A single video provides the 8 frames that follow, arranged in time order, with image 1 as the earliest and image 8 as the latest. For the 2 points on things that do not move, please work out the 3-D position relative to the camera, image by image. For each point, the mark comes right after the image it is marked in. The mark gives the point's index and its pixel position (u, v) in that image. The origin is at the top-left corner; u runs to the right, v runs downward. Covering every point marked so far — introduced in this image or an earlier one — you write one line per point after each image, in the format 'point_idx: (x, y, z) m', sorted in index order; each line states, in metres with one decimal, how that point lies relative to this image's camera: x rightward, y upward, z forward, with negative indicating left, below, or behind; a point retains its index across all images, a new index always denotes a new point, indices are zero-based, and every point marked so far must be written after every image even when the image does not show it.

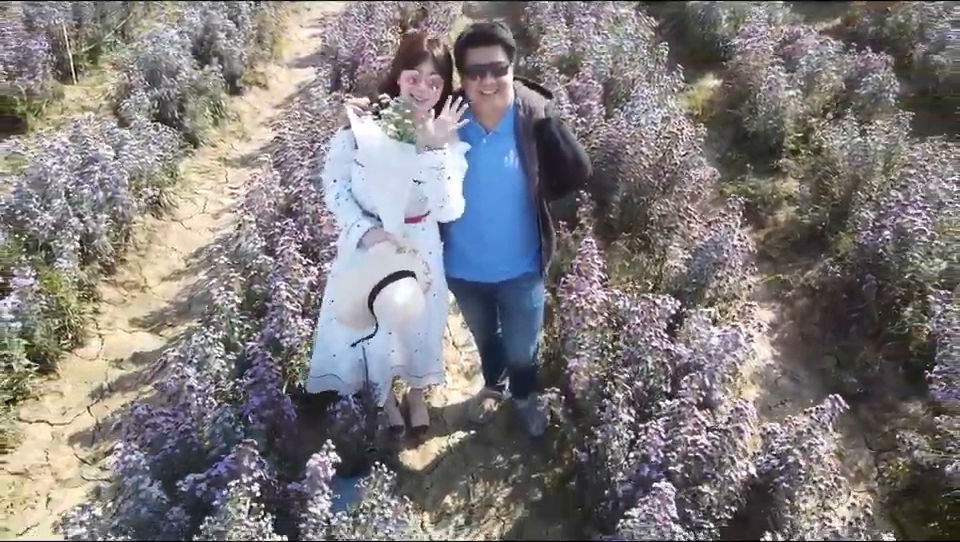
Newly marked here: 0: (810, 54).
0: (+1.7, +1.1, +4.4) m
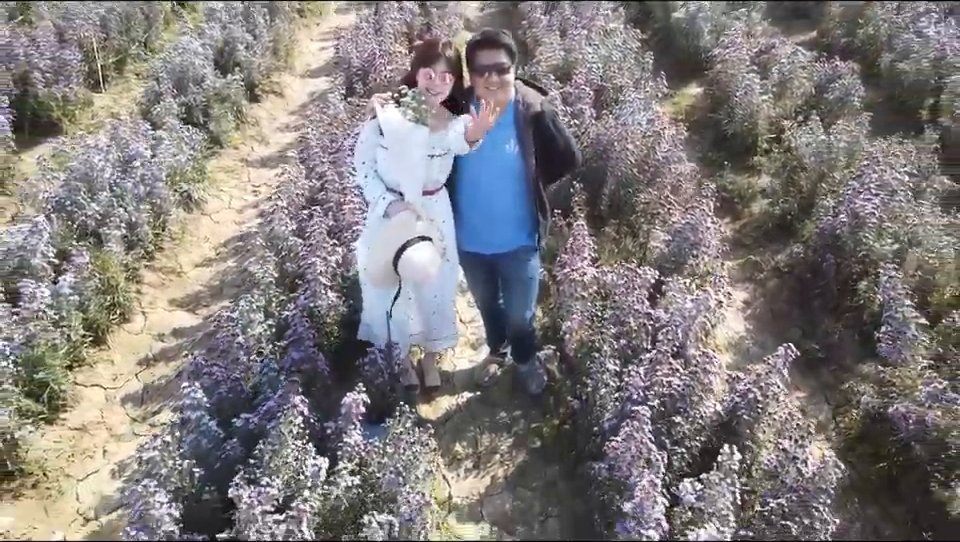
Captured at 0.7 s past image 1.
0: (+1.7, +1.2, +4.8) m
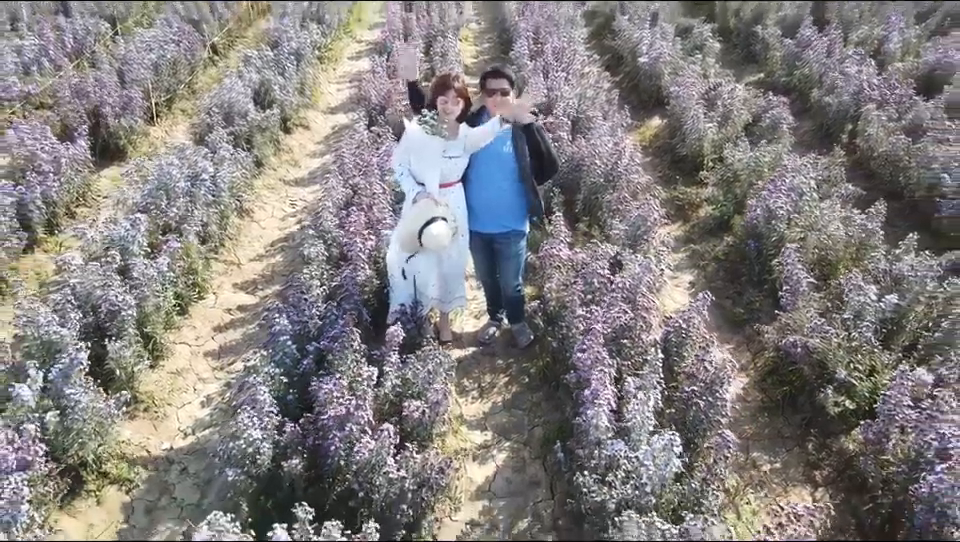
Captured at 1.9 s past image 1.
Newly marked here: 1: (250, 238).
0: (+1.7, +1.2, +5.8) m
1: (-1.4, +0.2, +5.1) m
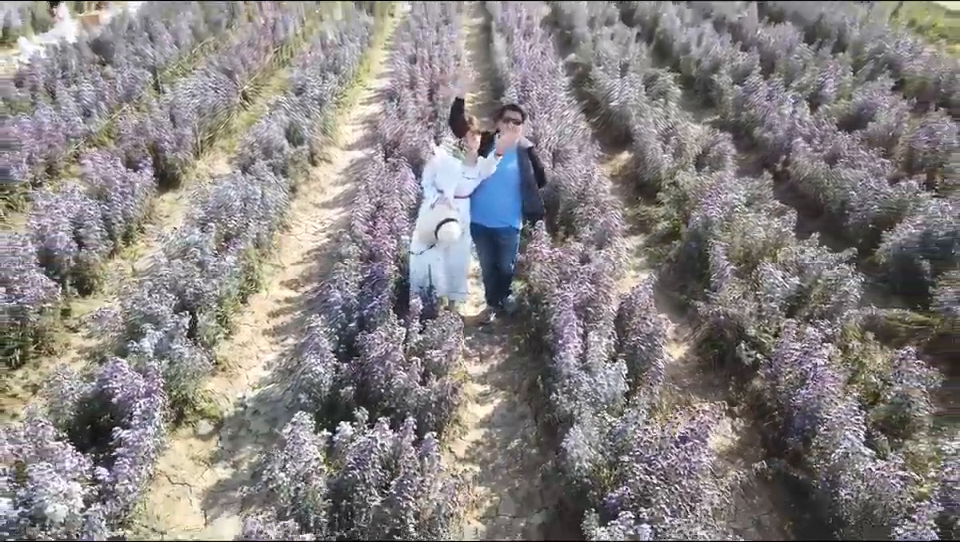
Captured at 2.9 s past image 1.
0: (+1.7, +1.1, +7.0) m
1: (-1.4, +0.2, +6.2) m
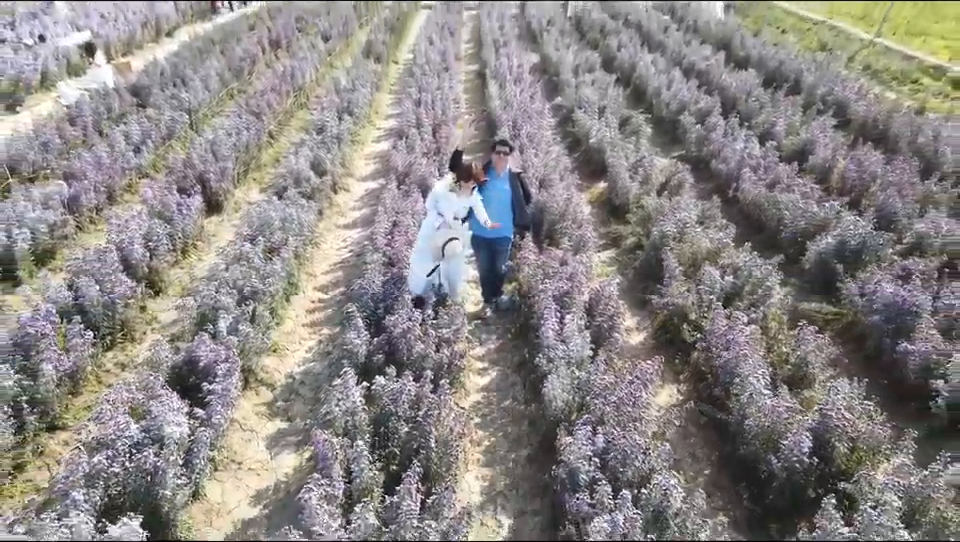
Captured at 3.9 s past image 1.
0: (+1.7, +1.0, +8.3) m
1: (-1.4, +0.1, +7.4) m
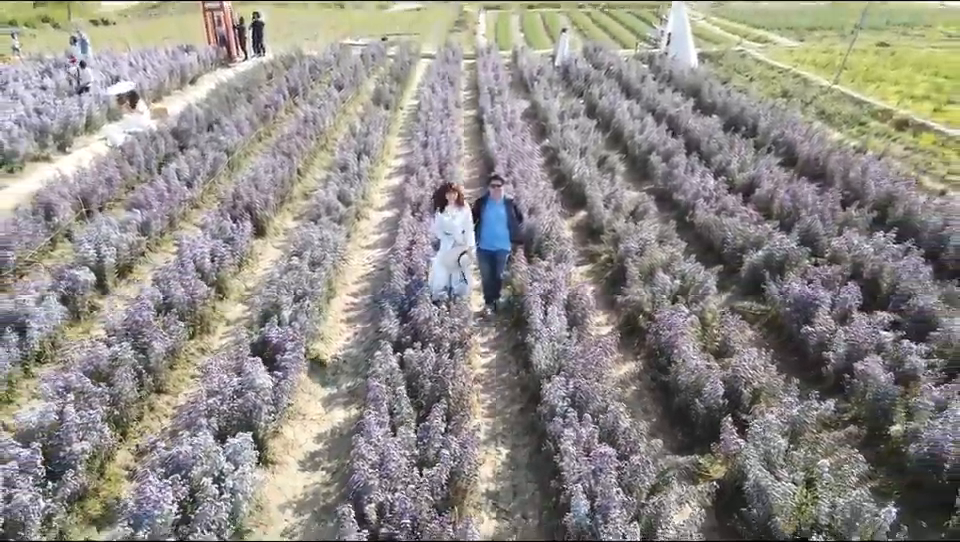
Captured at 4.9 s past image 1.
0: (+1.7, +0.9, +10.0) m
1: (-1.4, 0.0, +9.1) m
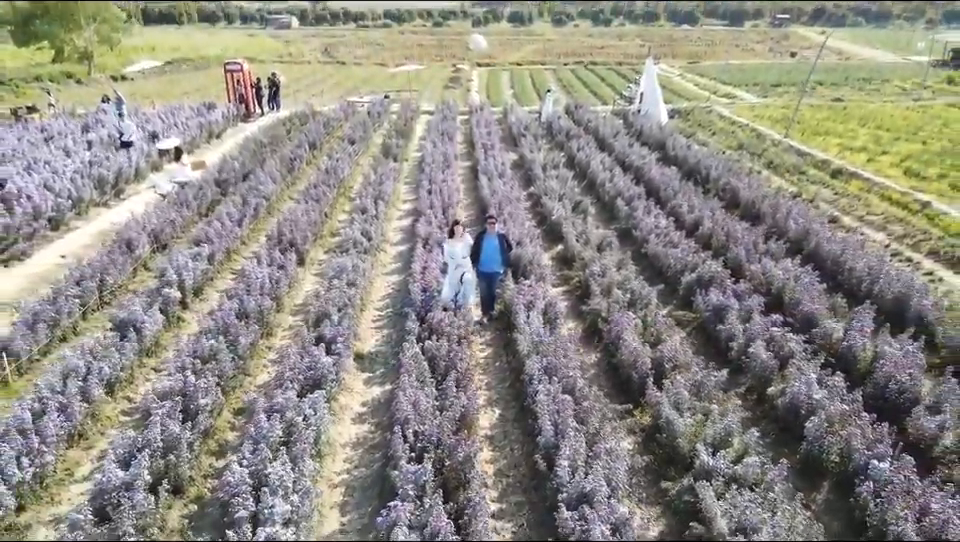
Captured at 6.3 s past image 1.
0: (+1.6, +0.6, +12.6) m
1: (-1.5, -0.3, +11.6) m
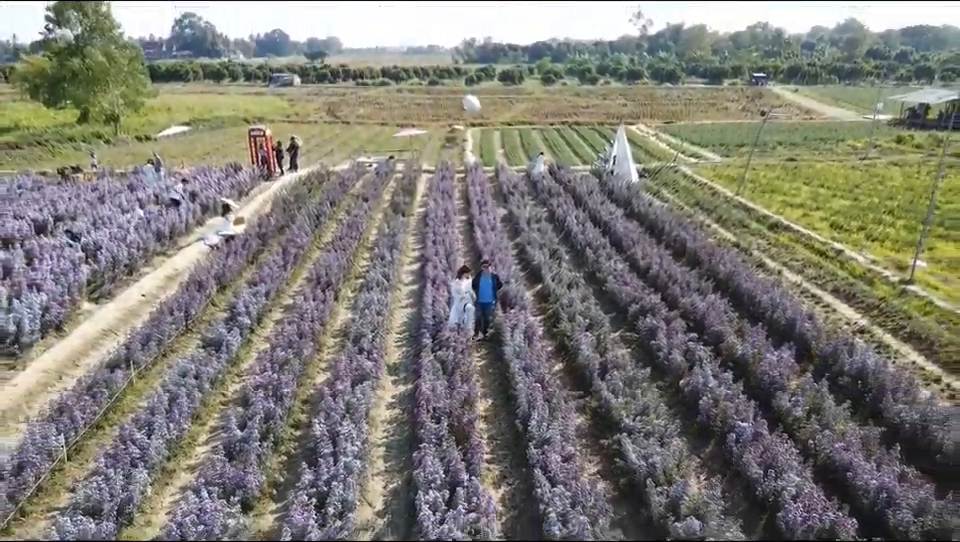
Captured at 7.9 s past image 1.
0: (+1.5, -0.1, +16.2) m
1: (-1.5, -0.9, +15.1) m
